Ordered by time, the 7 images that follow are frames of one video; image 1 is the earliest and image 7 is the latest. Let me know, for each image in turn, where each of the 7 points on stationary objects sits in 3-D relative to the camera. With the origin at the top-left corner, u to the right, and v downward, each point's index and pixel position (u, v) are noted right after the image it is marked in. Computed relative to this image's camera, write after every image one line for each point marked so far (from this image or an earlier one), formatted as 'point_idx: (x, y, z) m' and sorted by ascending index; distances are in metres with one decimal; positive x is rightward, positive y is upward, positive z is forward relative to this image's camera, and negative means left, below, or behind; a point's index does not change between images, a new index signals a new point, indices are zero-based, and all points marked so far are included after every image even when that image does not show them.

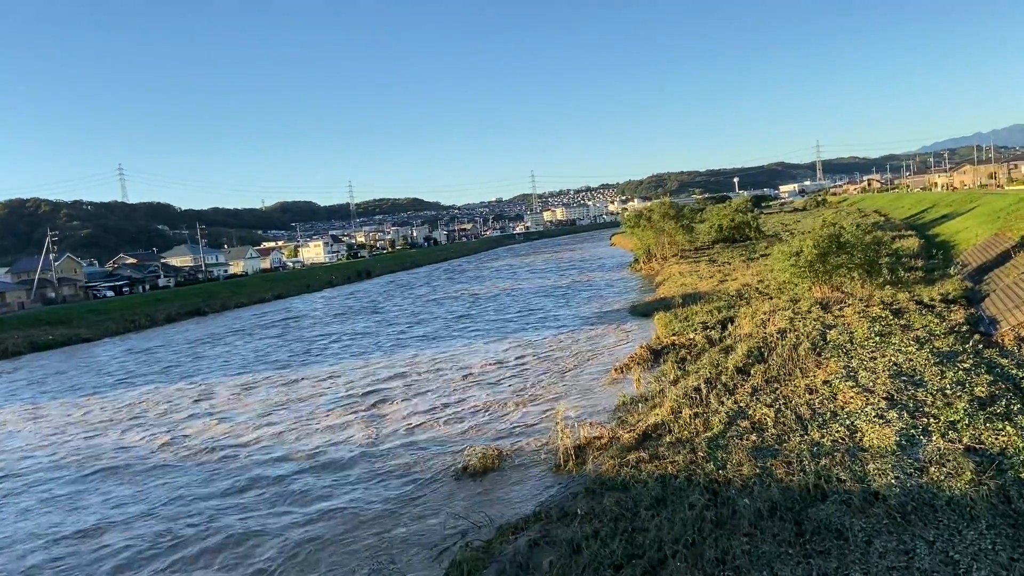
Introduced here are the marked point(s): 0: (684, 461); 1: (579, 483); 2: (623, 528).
0: (+1.5, -1.5, +7.1) m
1: (+0.6, -1.8, +7.4) m
2: (+0.8, -1.7, +5.8) m
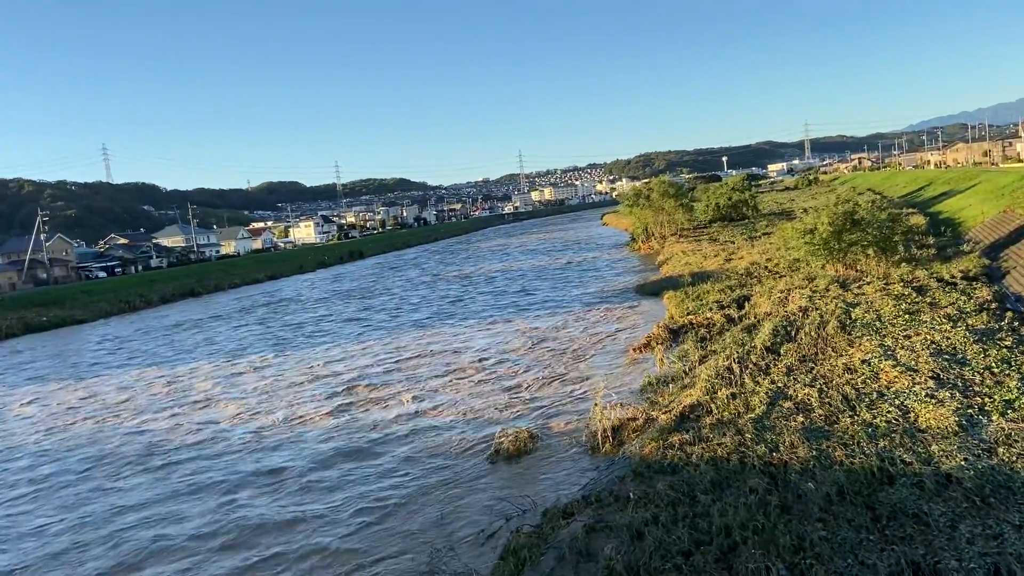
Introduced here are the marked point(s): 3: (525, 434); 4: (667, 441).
0: (+1.9, -1.3, +6.8) m
1: (+1.0, -1.6, +7.2) m
2: (+1.2, -1.6, +5.6) m
3: (+0.1, -1.5, +8.6) m
4: (+1.4, -1.4, +7.4) m
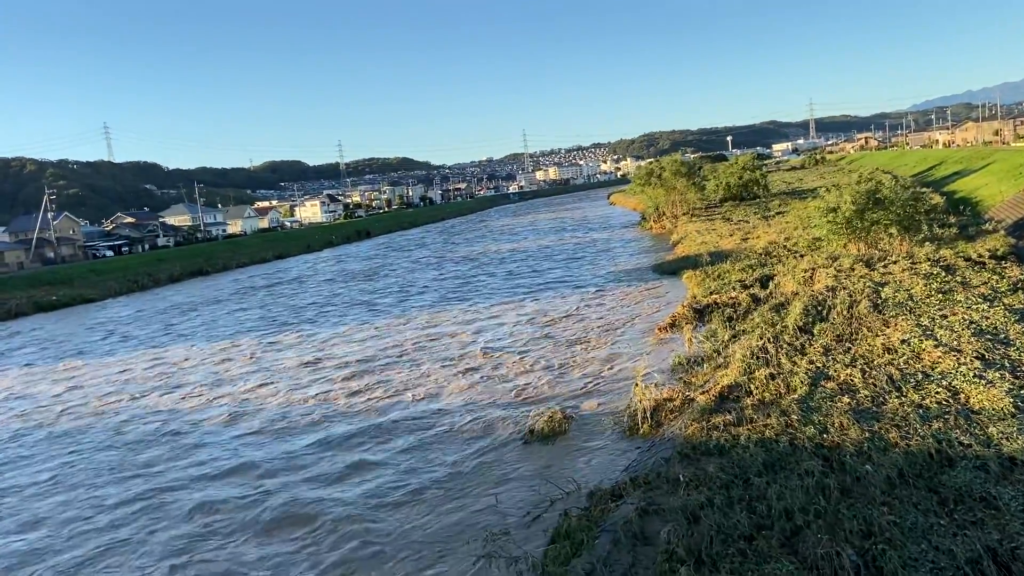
0: (+2.2, -1.1, +6.7) m
1: (+1.3, -1.4, +7.1) m
2: (+1.5, -1.4, +5.5) m
3: (+0.5, -1.3, +8.4) m
4: (+1.8, -1.2, +7.2) m
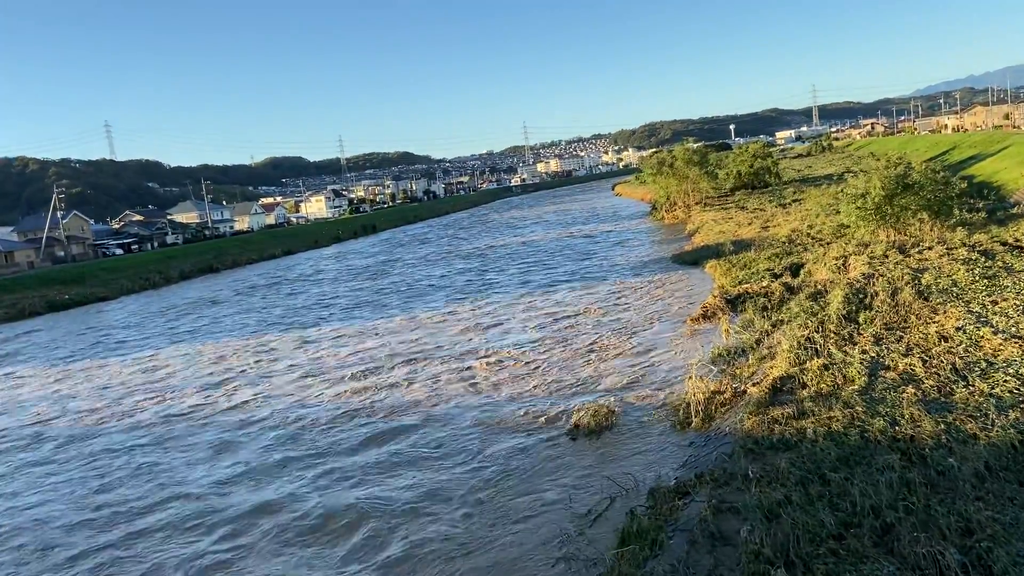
0: (+2.7, -1.0, +6.5) m
1: (+1.8, -1.3, +6.8) m
2: (+2.0, -1.3, +5.2) m
3: (+0.9, -1.2, +8.2) m
4: (+2.2, -1.1, +7.0) m
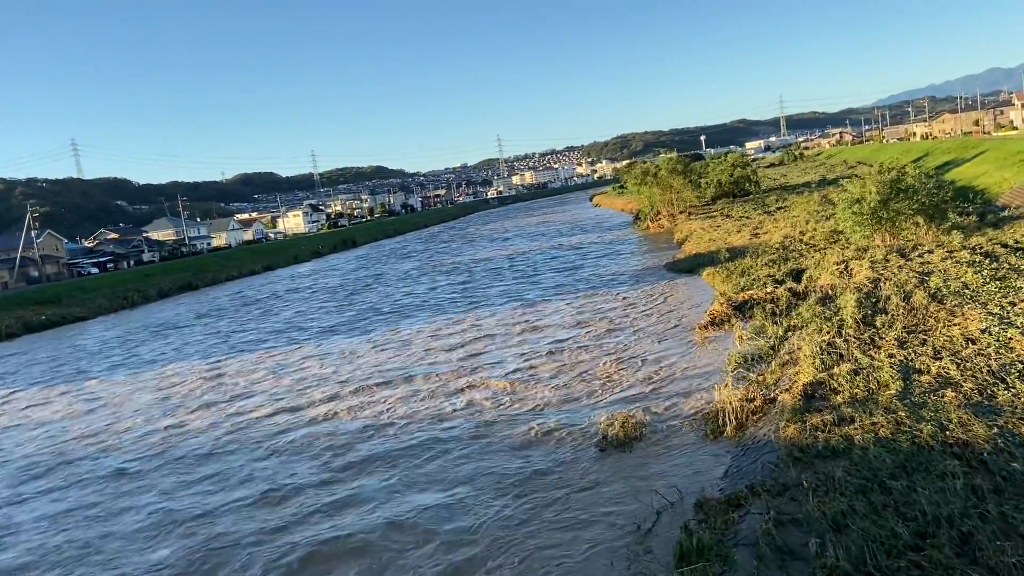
0: (+3.0, -1.1, +6.4) m
1: (+2.1, -1.4, +6.7) m
2: (+2.3, -1.3, +5.1) m
3: (+1.2, -1.3, +8.0) m
4: (+2.5, -1.1, +6.9) m
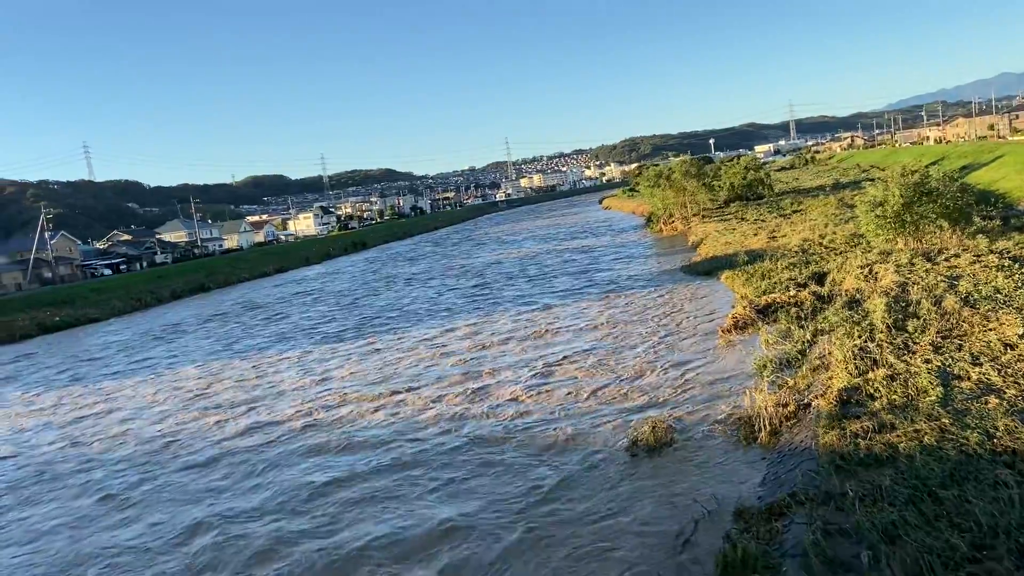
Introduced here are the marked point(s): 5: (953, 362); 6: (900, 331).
0: (+3.2, -1.1, +6.2) m
1: (+2.3, -1.4, +6.5) m
2: (+2.6, -1.4, +4.9) m
3: (+1.4, -1.3, +7.9) m
4: (+2.8, -1.2, +6.7) m
5: (+4.2, -0.7, +7.8) m
6: (+4.5, -0.5, +9.5) m
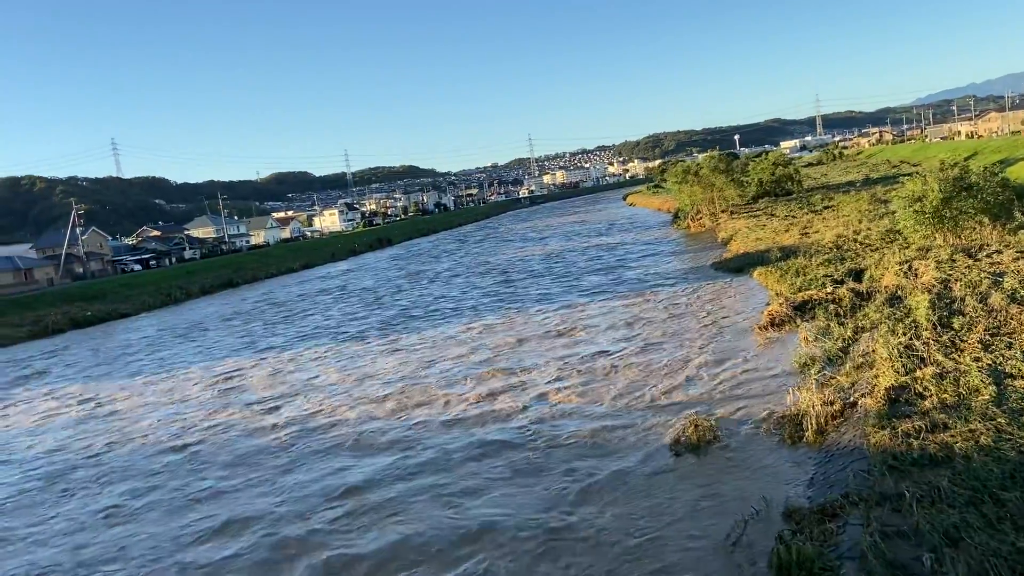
0: (+3.5, -1.1, +6.0) m
1: (+2.7, -1.3, +6.3) m
2: (+2.9, -1.3, +4.8) m
3: (+1.8, -1.3, +7.8) m
4: (+3.1, -1.1, +6.5) m
5: (+4.6, -0.7, +7.6) m
6: (+4.9, -0.5, +9.3) m
